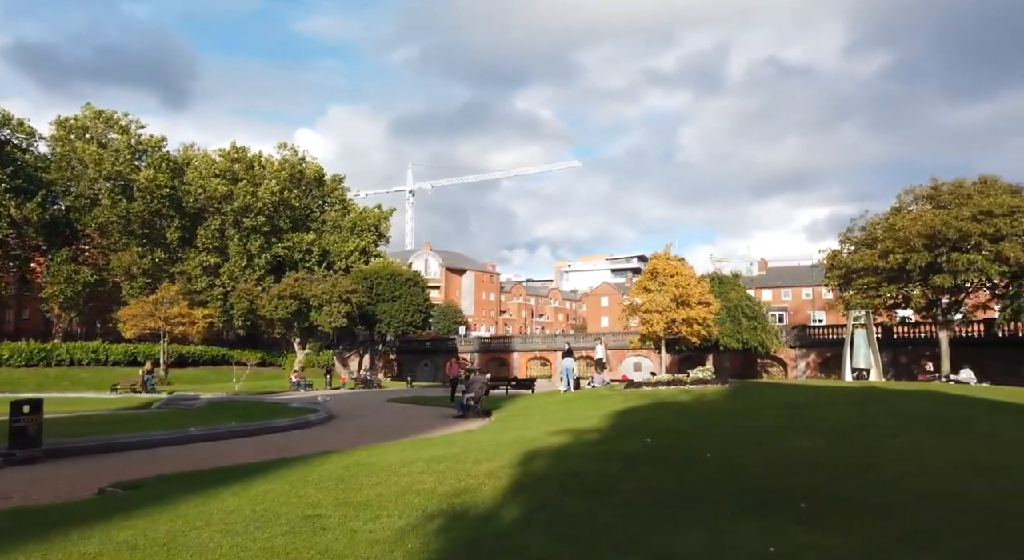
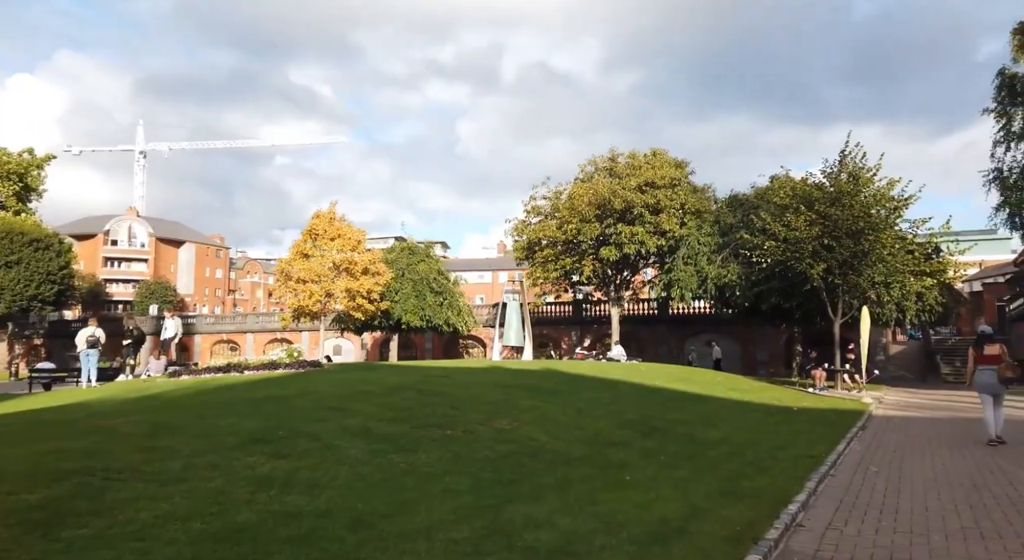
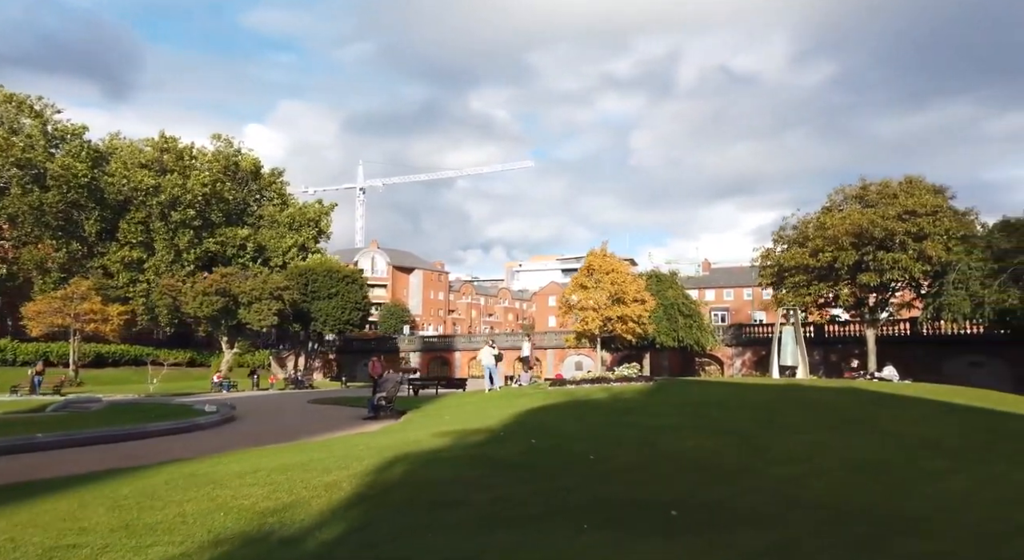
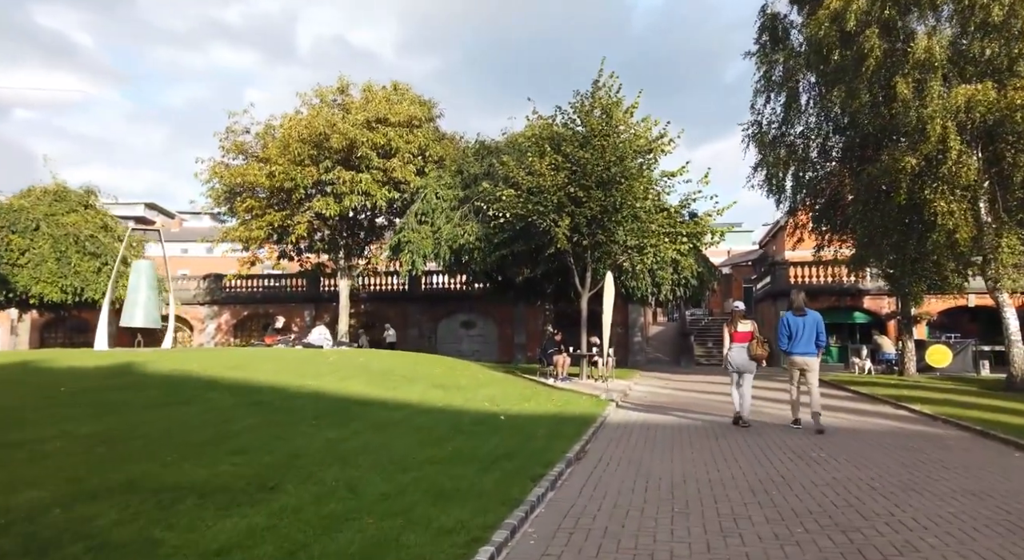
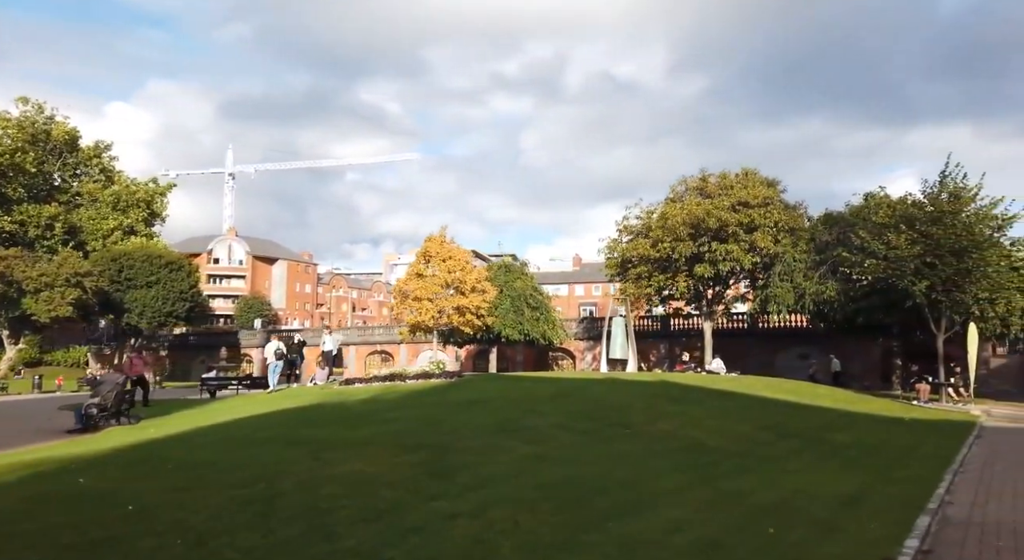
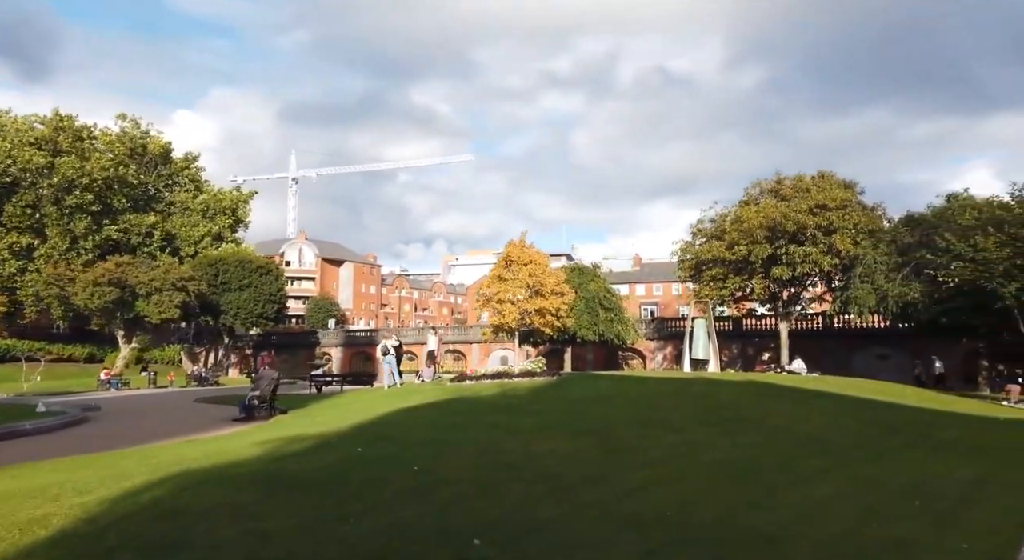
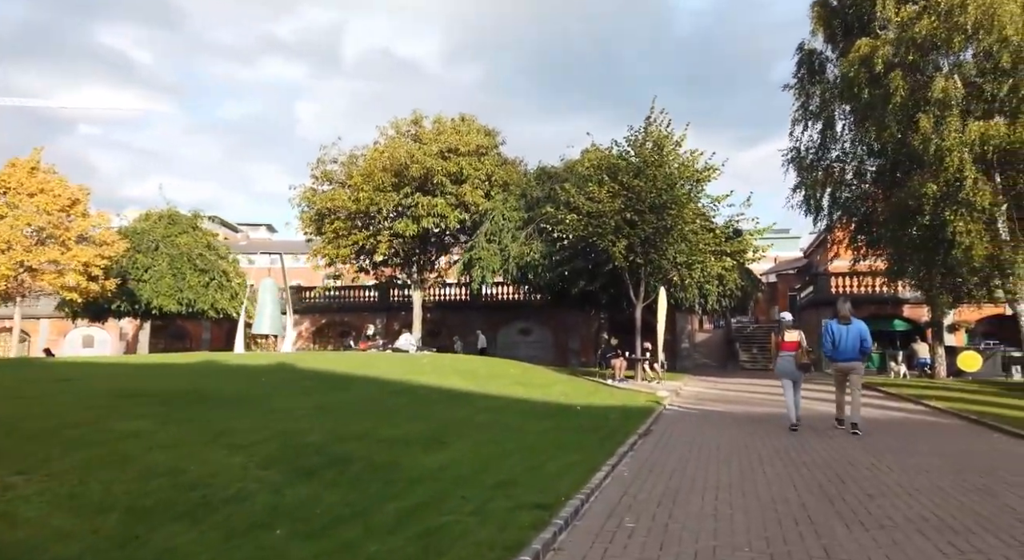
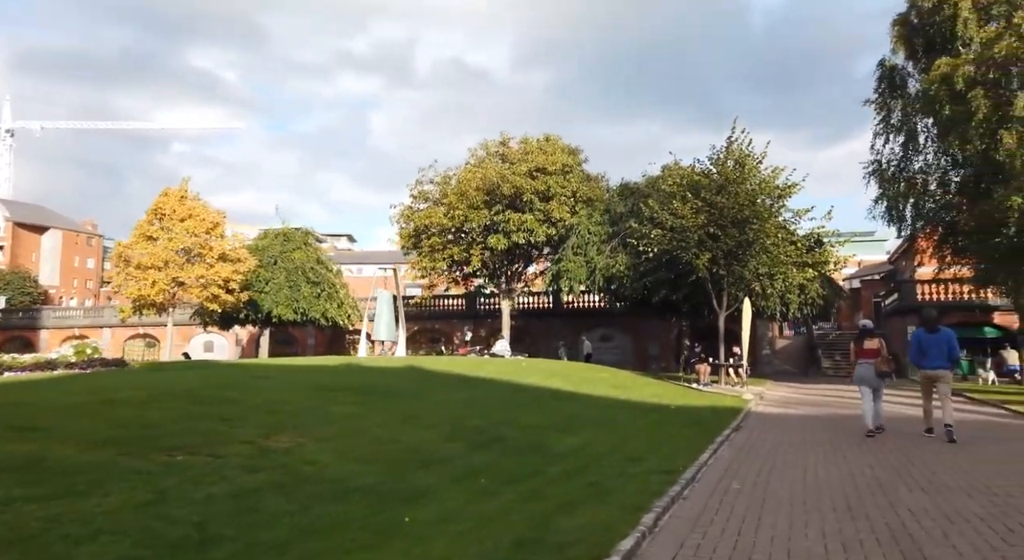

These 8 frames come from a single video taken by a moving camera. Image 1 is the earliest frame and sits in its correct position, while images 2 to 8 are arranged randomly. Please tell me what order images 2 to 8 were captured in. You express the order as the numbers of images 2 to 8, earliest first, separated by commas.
3, 6, 5, 2, 8, 7, 4
